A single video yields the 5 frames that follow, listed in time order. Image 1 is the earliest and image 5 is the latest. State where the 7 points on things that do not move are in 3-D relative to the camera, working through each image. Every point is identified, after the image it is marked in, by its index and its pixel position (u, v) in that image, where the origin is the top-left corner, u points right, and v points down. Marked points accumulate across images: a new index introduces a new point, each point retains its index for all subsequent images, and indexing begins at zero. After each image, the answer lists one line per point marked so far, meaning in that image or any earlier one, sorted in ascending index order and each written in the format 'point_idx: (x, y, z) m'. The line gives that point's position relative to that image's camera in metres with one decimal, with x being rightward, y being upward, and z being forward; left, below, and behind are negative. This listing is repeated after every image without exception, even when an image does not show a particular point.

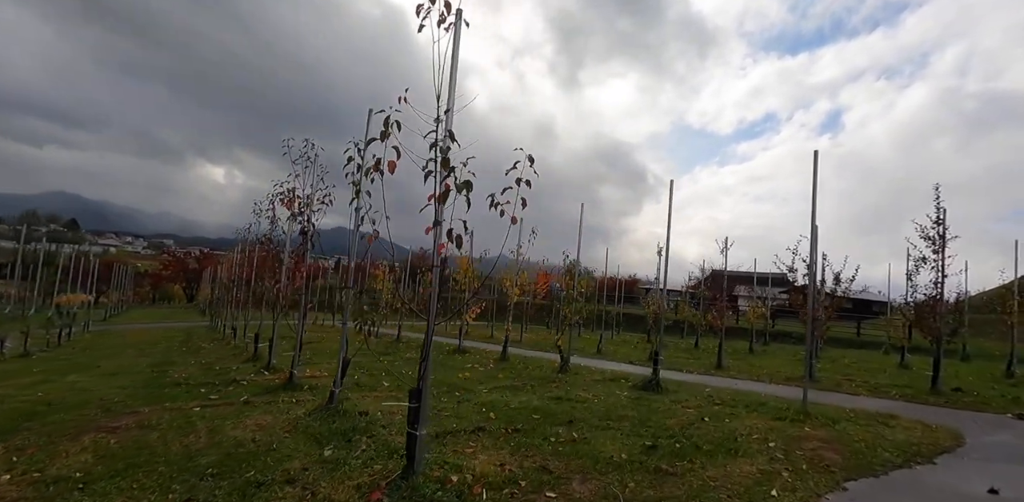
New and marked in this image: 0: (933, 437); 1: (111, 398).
0: (+6.9, -3.1, +8.3) m
1: (-8.1, -3.0, +10.1) m
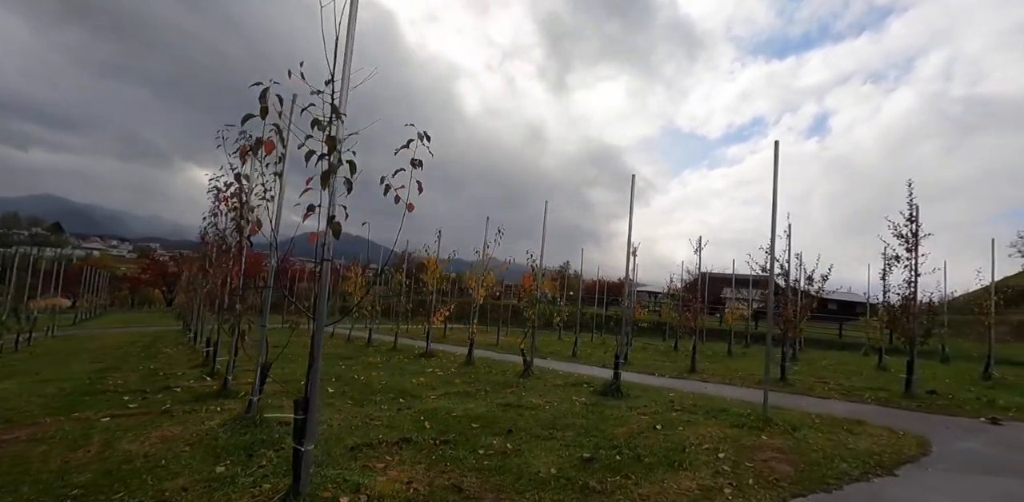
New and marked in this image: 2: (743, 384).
0: (+5.9, -3.0, +7.7) m
1: (-9.1, -2.9, +9.3) m
2: (+7.0, -4.0, +15.3) m
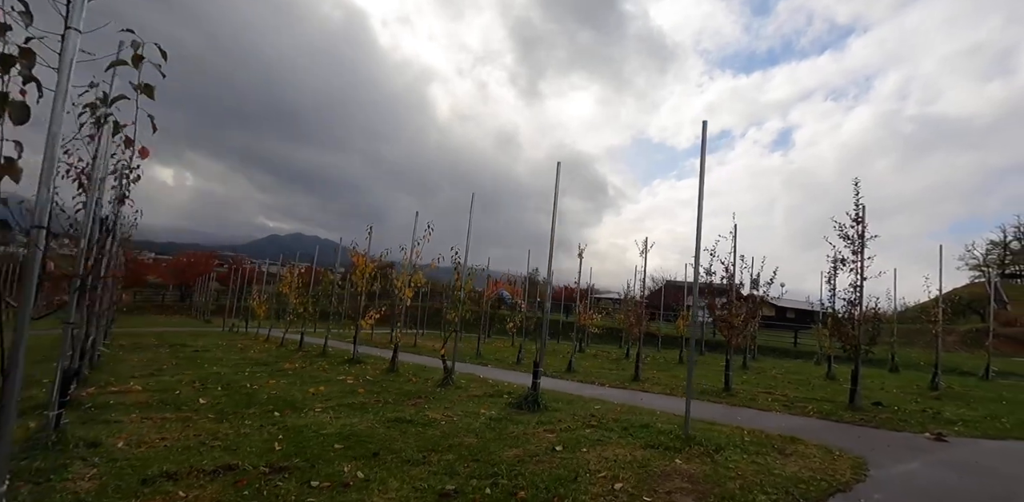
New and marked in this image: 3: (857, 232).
0: (+4.2, -2.9, +6.7) m
1: (-10.9, -2.6, +7.5) m
2: (+4.9, -4.1, +14.3) m
3: (+8.6, +0.5, +12.5) m
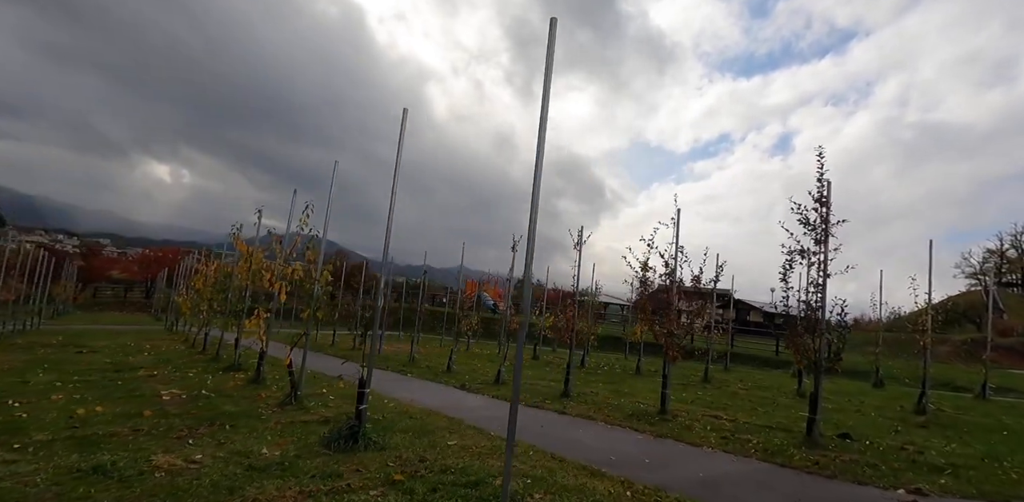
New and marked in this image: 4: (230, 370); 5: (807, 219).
0: (+1.6, -2.6, +3.9) m
1: (-13.5, -2.0, +4.6) m
2: (+2.2, -3.8, +11.5) m
3: (+5.9, +0.7, +9.7) m
4: (-8.1, -3.4, +14.5) m
5: (+5.8, +0.7, +9.9) m
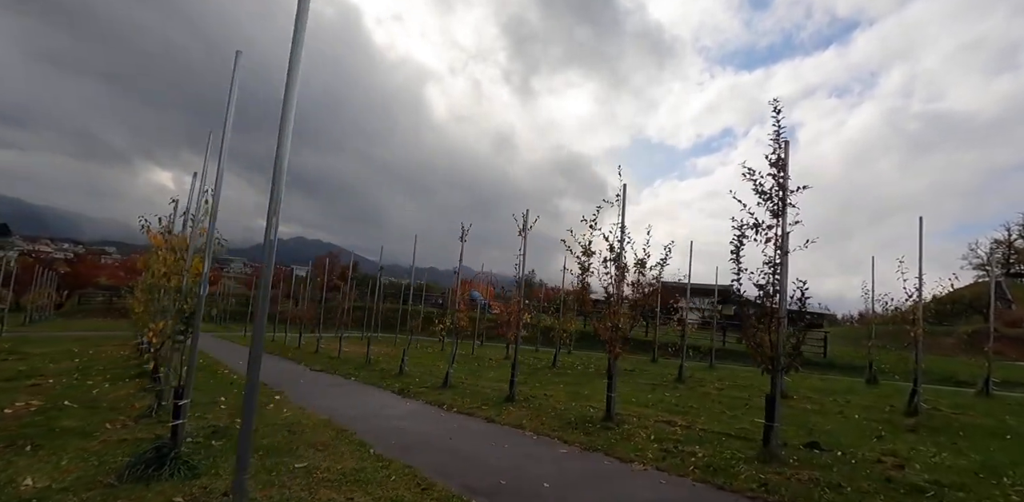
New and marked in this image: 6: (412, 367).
0: (-0.1, -2.2, +2.3) m
1: (-15.2, -2.0, +3.2) m
2: (+0.6, -3.4, +9.9) m
3: (+4.3, +1.1, +8.1) m
4: (-9.7, -3.2, +13.0) m
5: (+4.2, +1.1, +8.3) m
6: (-3.6, -4.3, +18.8) m
